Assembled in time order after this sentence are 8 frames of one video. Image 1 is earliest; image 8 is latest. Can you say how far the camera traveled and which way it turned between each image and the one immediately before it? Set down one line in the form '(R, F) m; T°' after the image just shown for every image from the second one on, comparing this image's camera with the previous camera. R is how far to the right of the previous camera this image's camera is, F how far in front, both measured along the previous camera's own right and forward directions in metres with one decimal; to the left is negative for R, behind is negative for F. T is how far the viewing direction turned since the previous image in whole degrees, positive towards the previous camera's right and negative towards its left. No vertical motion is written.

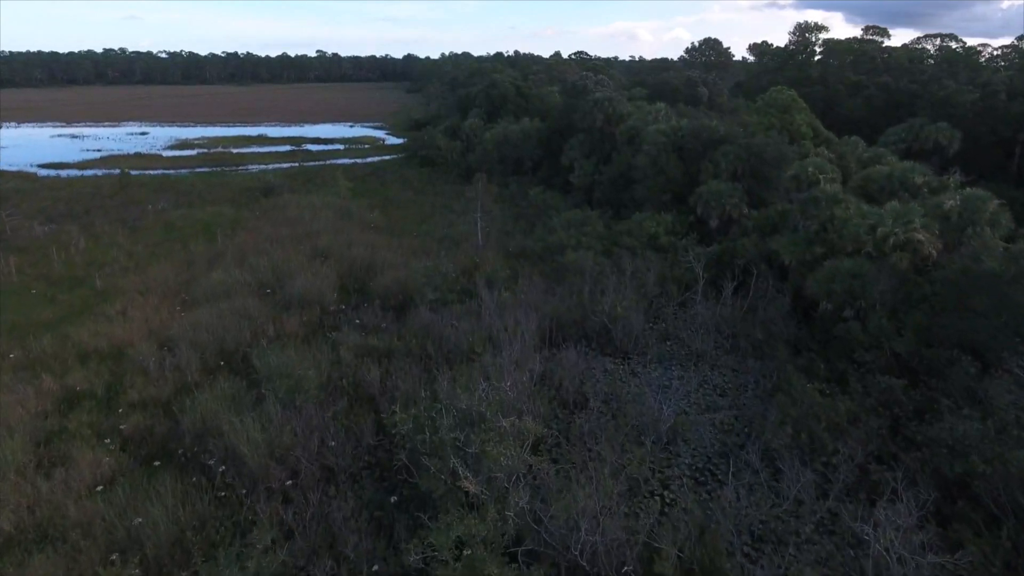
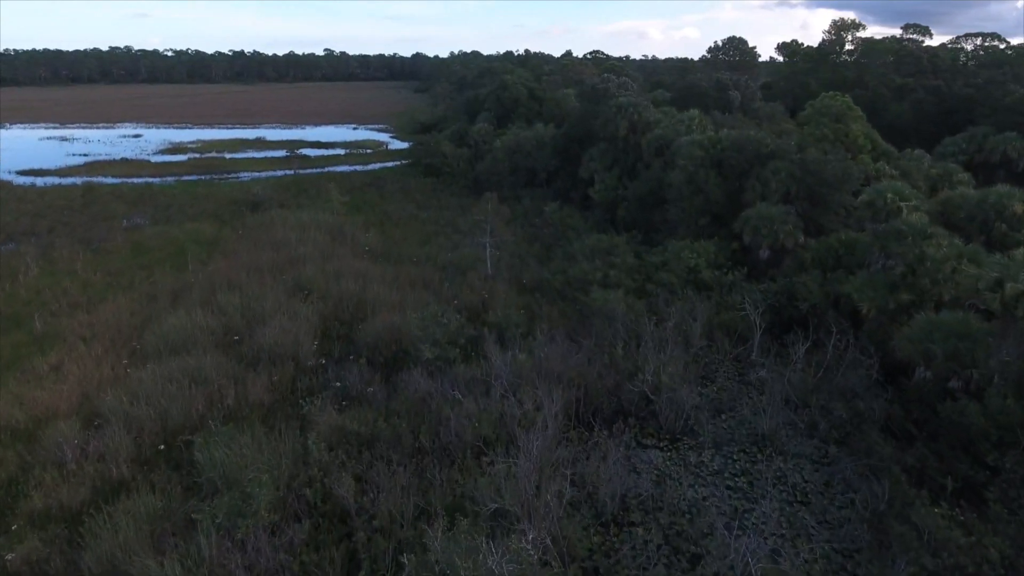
(-0.2, +3.4) m; -1°
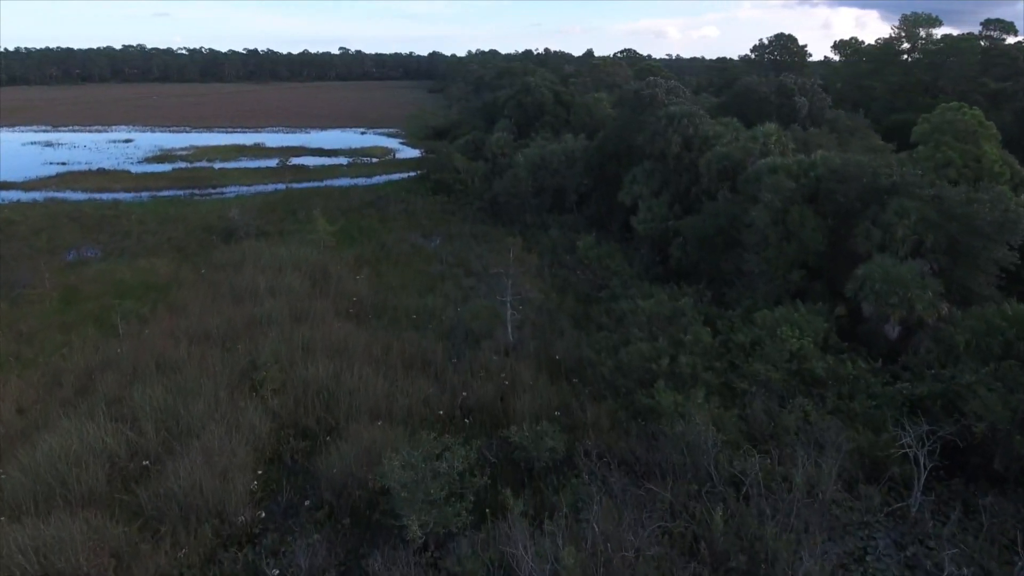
(-0.4, +5.4) m; -1°
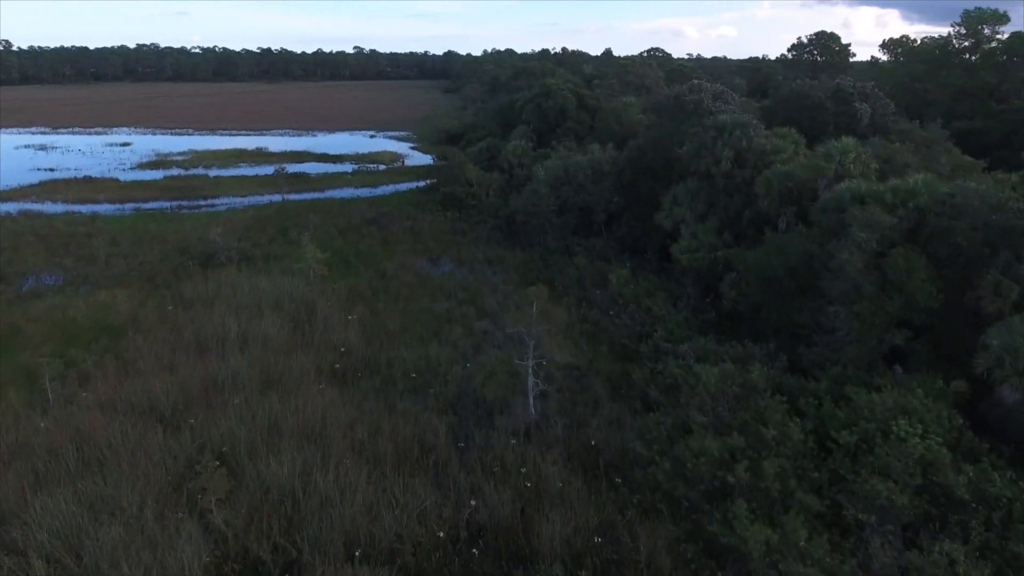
(-0.2, +3.5) m; -1°
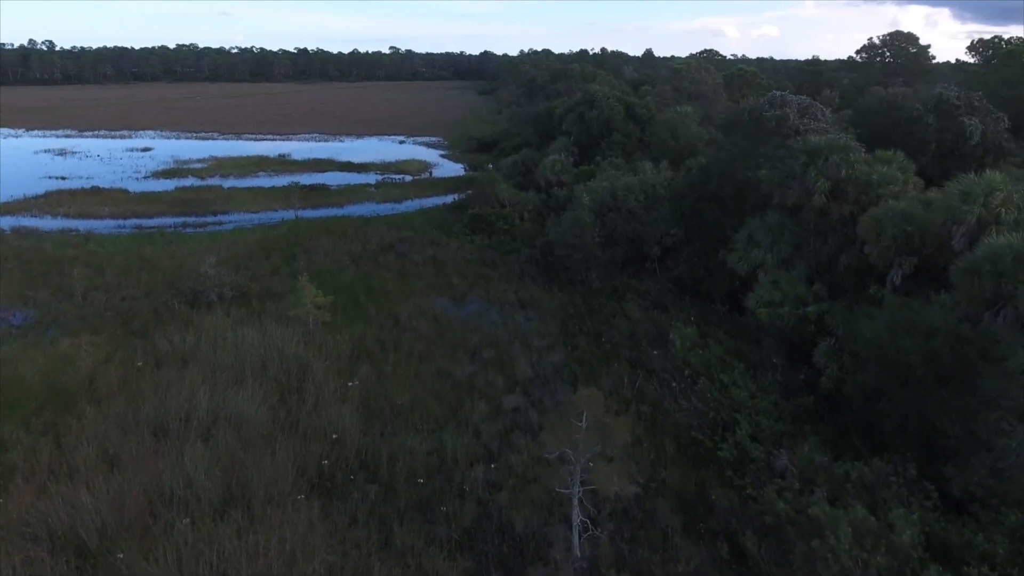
(-0.2, +3.6) m; -3°
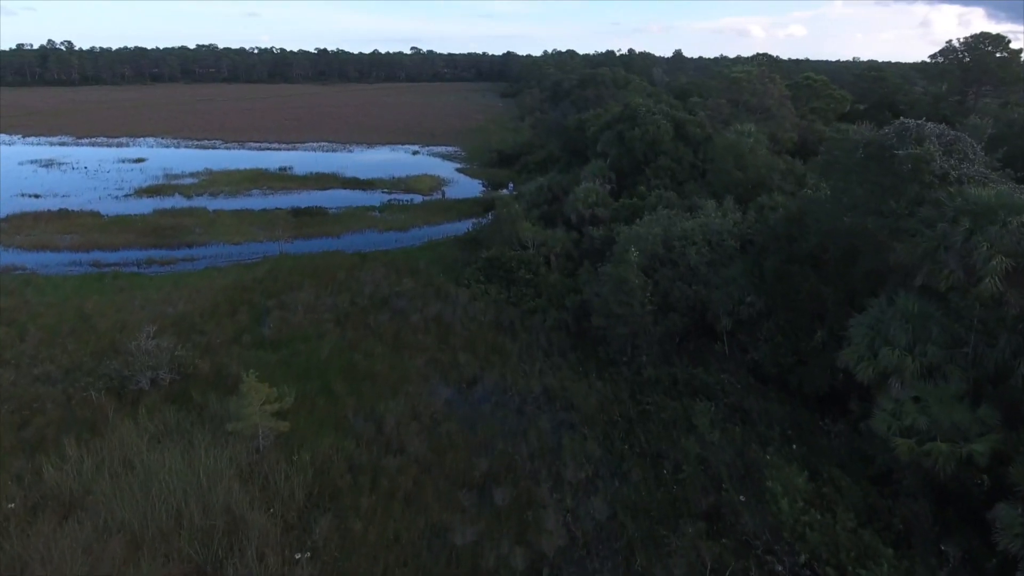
(-0.1, +4.8) m; -2°
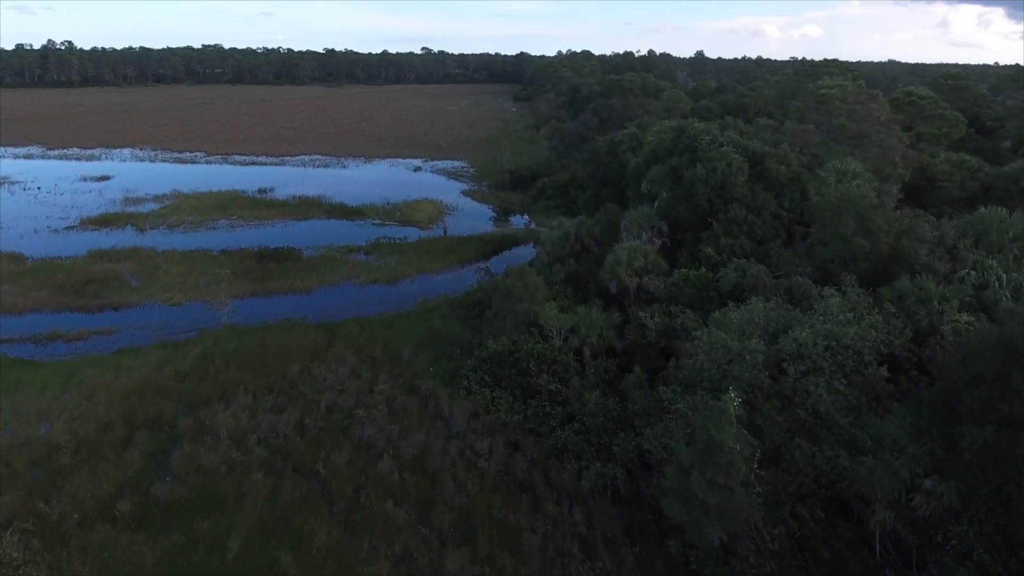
(-0.2, +6.2) m; -1°
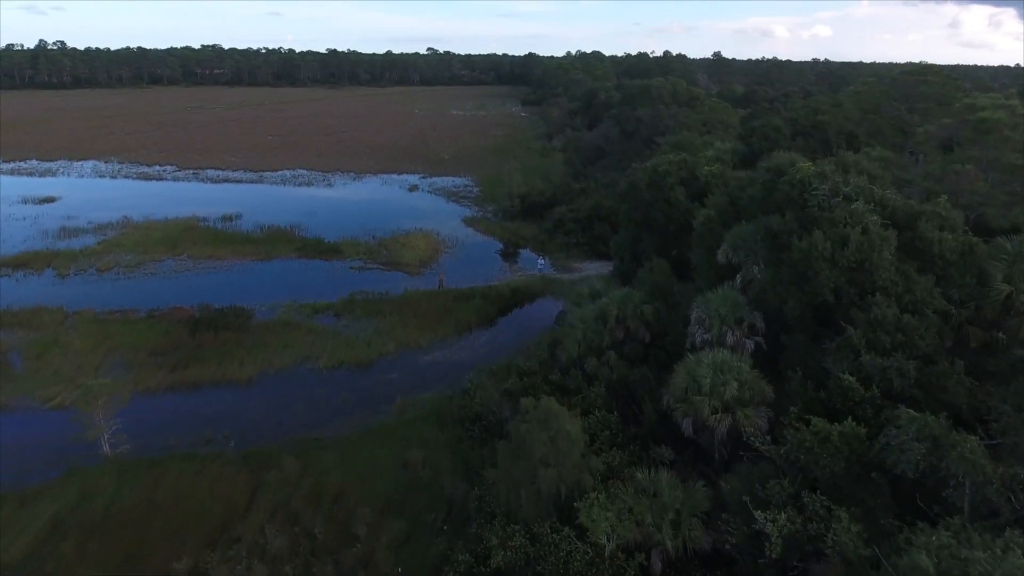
(-0.2, +6.2) m; -1°
